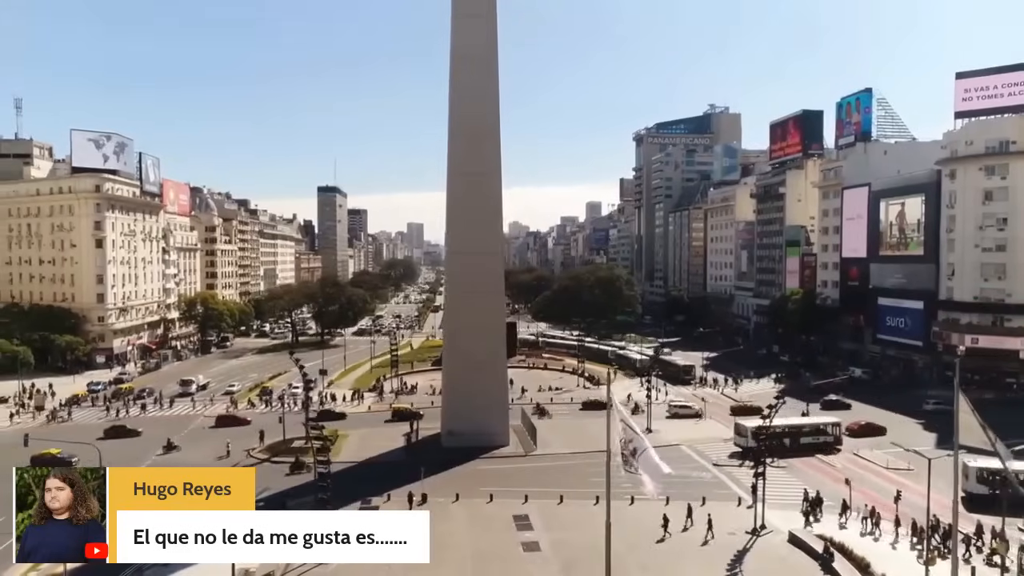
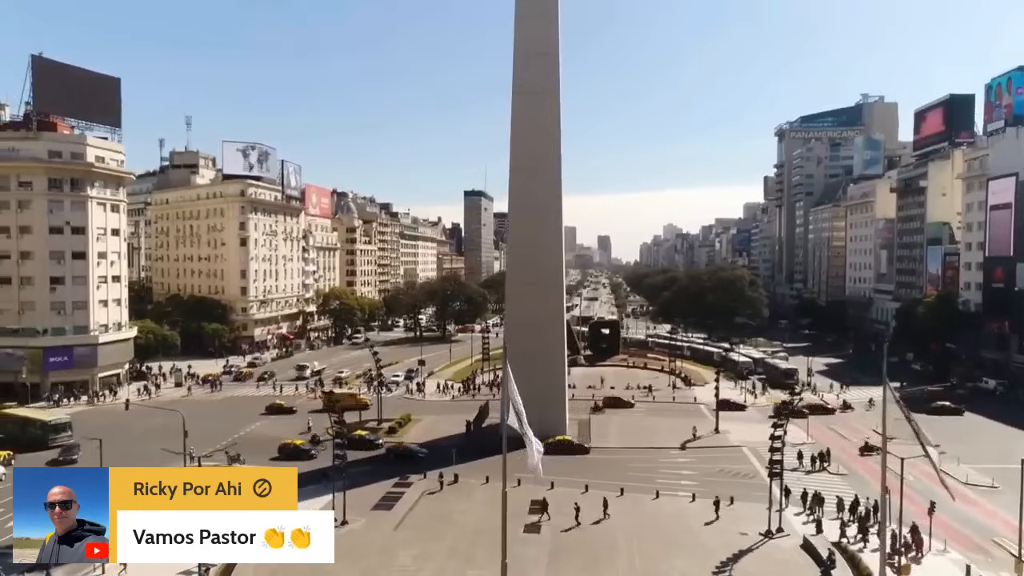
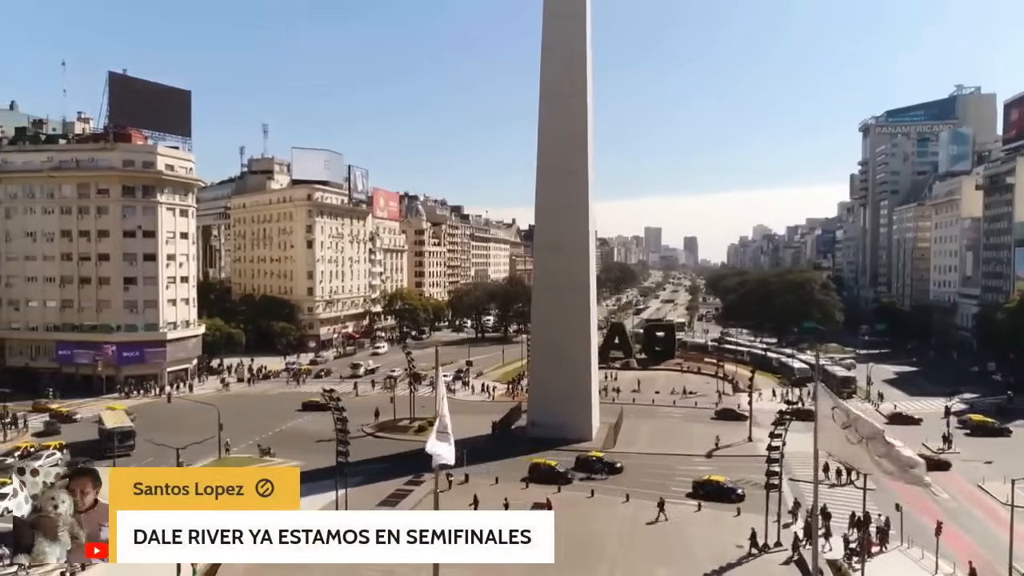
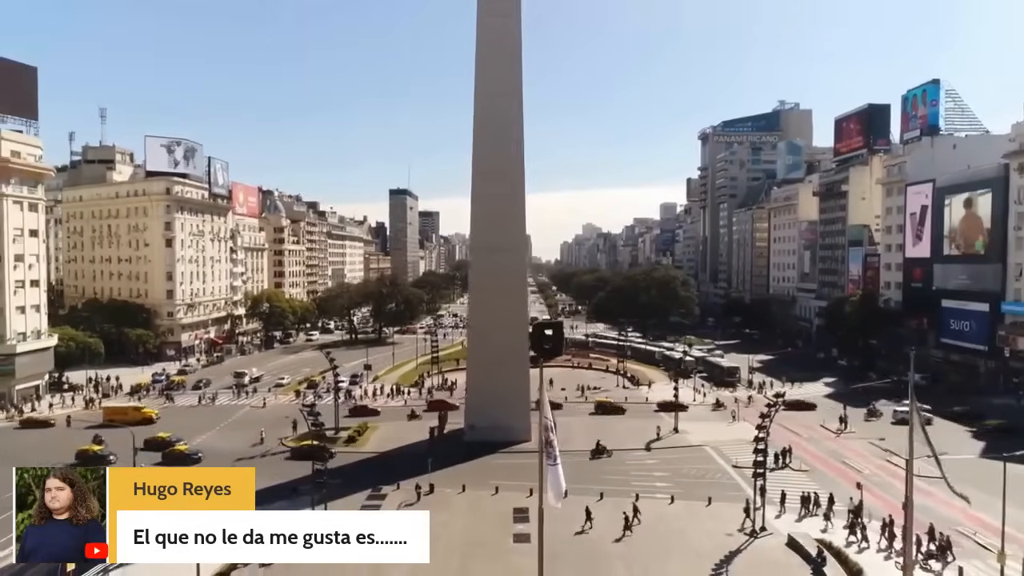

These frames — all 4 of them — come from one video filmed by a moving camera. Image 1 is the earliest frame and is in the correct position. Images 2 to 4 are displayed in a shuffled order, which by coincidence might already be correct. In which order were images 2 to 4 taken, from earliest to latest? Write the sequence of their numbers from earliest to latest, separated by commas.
4, 2, 3
